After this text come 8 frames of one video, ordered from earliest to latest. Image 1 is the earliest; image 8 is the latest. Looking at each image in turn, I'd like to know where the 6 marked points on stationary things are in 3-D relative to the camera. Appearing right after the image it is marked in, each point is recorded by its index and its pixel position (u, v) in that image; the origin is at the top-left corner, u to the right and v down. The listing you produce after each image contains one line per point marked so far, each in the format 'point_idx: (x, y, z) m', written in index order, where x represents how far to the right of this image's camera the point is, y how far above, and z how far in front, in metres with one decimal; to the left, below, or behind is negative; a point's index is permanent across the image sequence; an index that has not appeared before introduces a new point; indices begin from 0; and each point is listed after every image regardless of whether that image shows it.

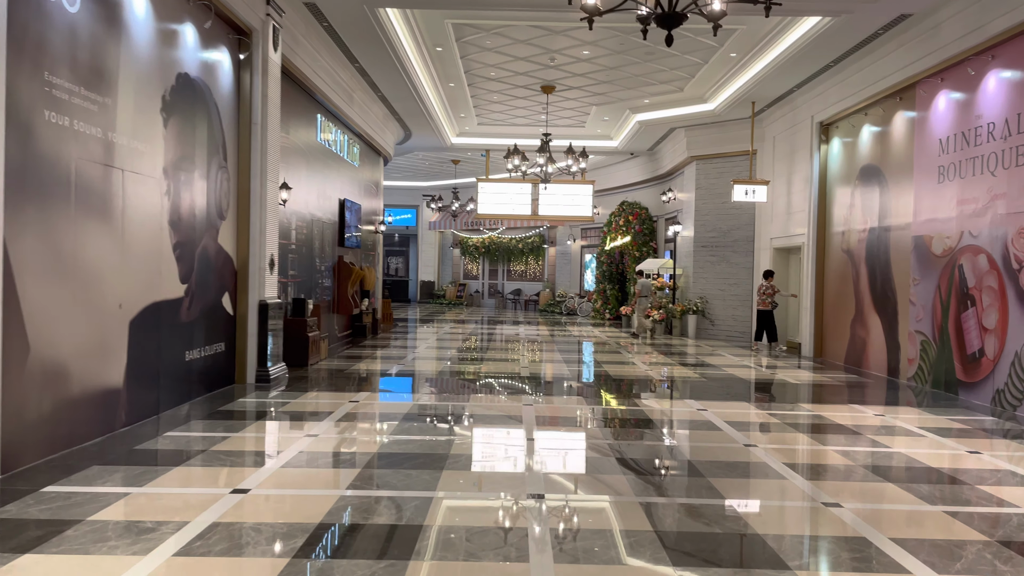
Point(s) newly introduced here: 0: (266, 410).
0: (-1.8, -0.9, +5.9) m
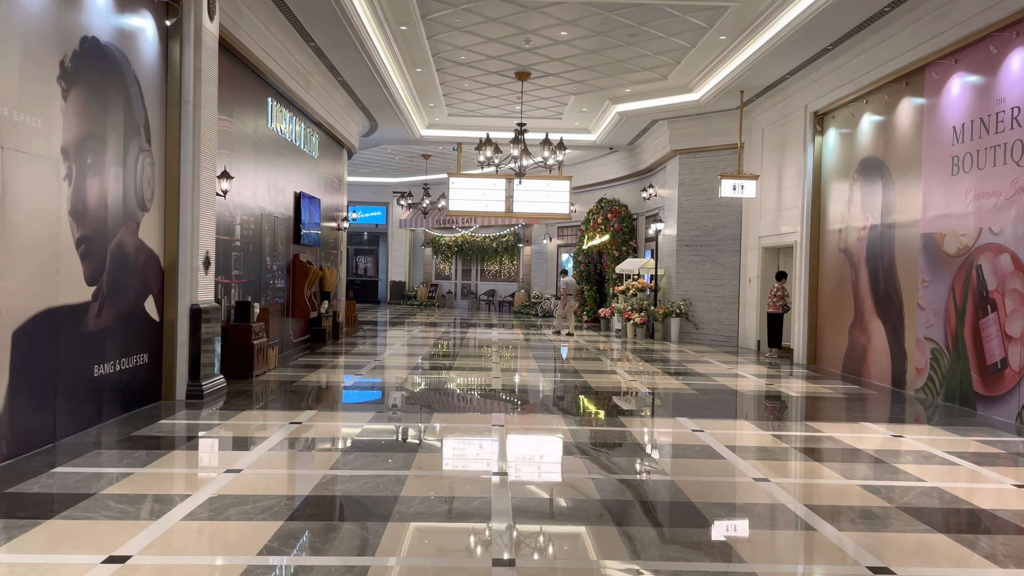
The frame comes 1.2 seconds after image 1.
0: (-2.0, -0.9, +5.0) m
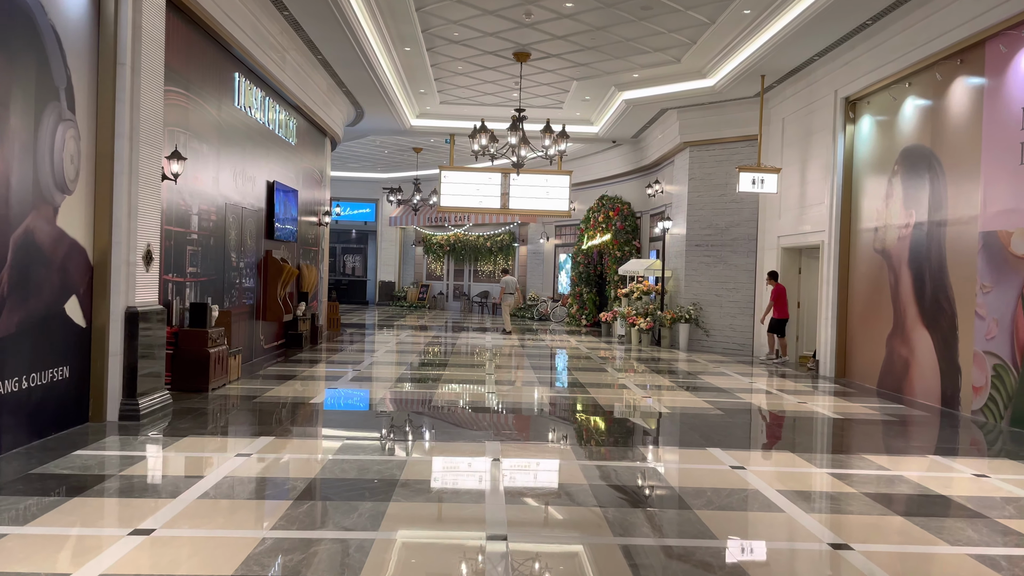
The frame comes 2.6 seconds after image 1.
0: (-2.0, -0.9, +4.1) m
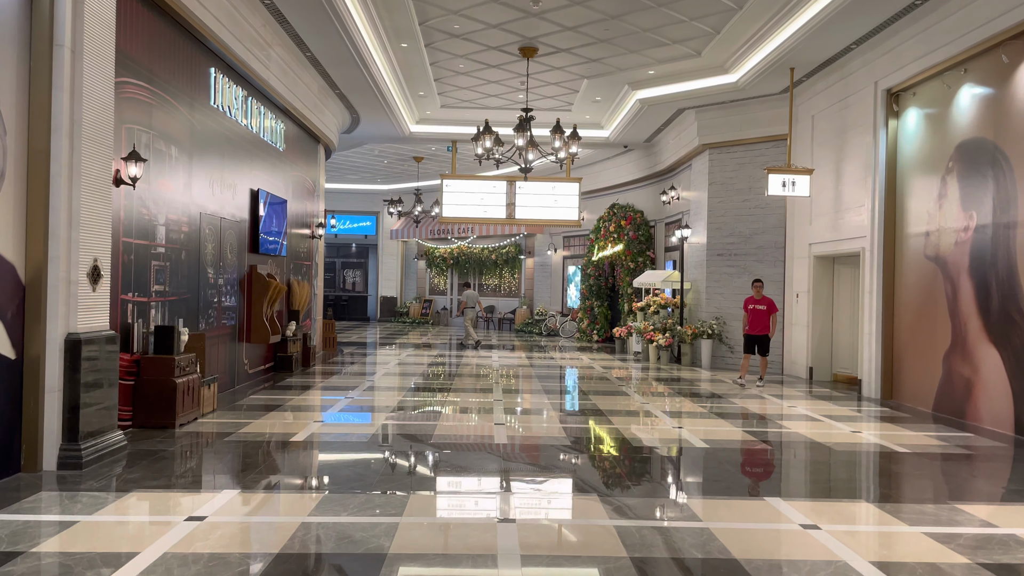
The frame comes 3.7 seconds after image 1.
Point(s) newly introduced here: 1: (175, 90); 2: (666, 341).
0: (-1.9, -1.0, +3.3) m
1: (-2.5, +1.4, +5.9) m
2: (+2.0, -0.7, +10.6) m
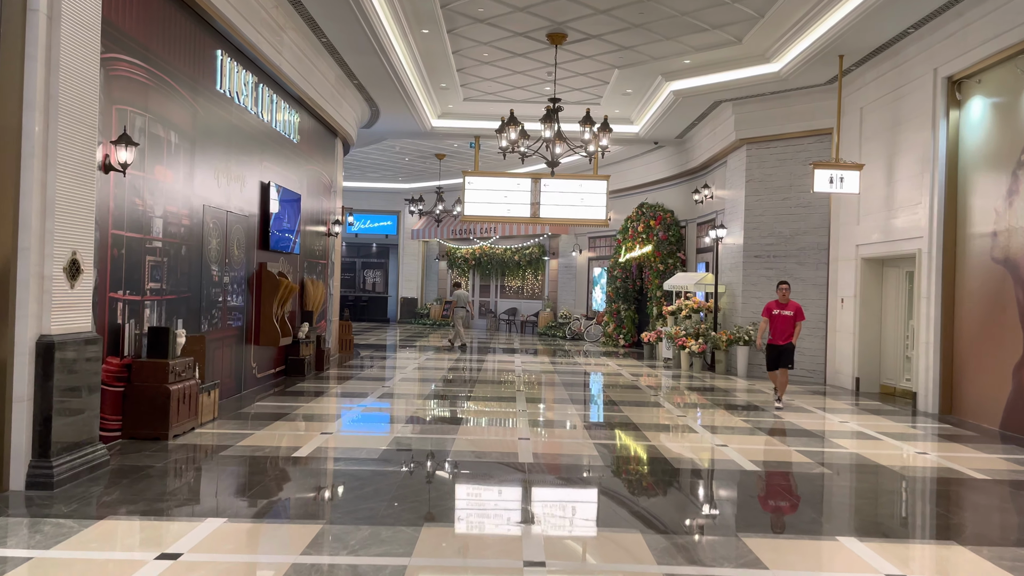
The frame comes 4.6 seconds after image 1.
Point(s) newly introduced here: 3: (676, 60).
0: (-1.8, -1.0, +2.8) m
1: (-2.3, +1.5, +5.5) m
2: (+2.3, -0.7, +10.0) m
3: (+1.8, +2.5, +8.7) m
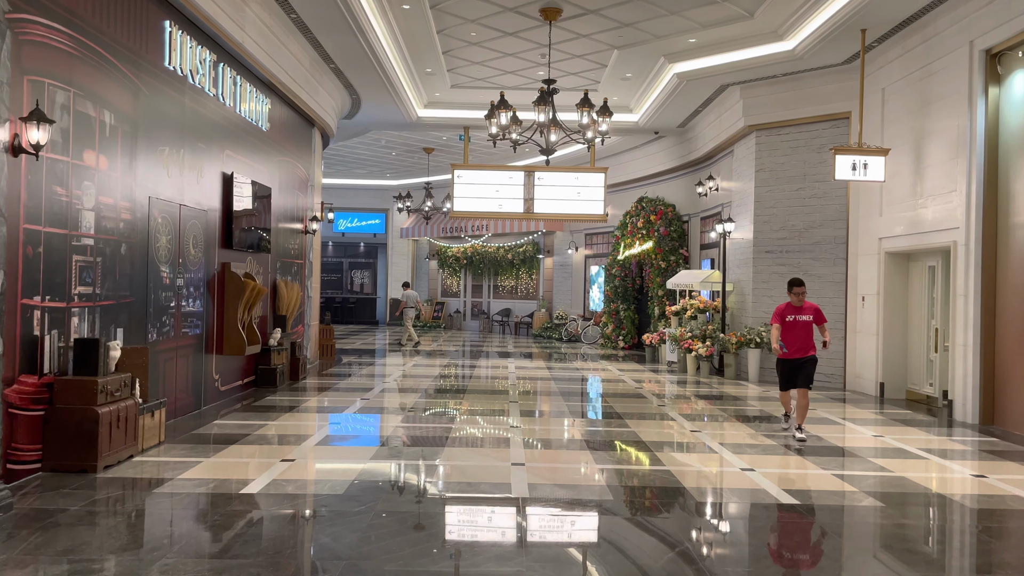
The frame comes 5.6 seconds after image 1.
0: (-1.8, -1.0, +2.1) m
1: (-2.3, +1.4, +4.7) m
2: (+2.2, -0.7, +9.3) m
3: (+1.7, +2.5, +8.0) m
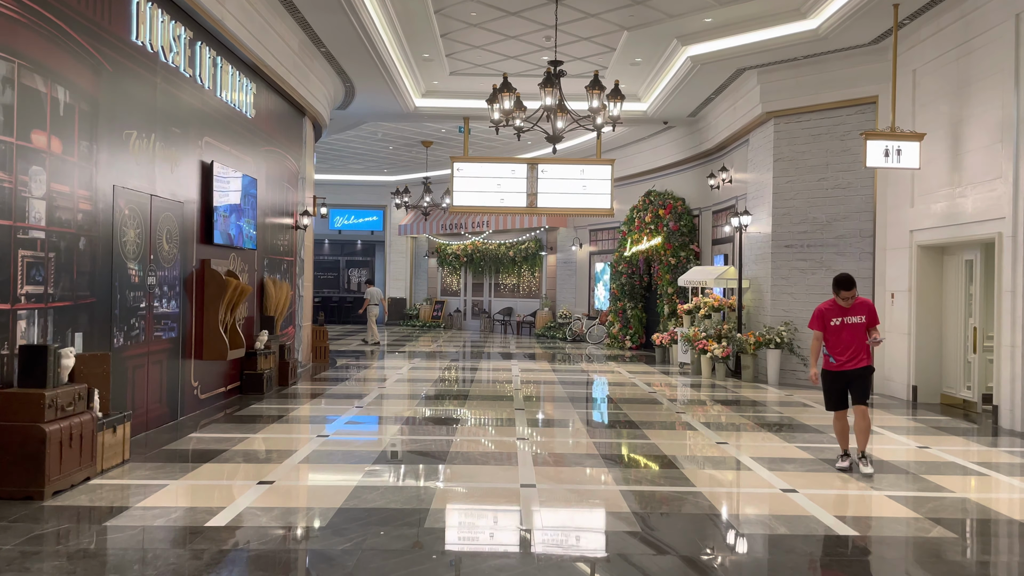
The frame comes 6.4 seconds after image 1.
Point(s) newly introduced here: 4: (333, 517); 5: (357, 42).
0: (-1.8, -1.0, +1.6) m
1: (-2.3, +1.4, +4.2) m
2: (+2.3, -0.7, +8.8) m
3: (+1.7, +2.5, +7.5) m
4: (-0.8, -1.0, +3.5) m
5: (-1.5, +2.4, +7.7) m
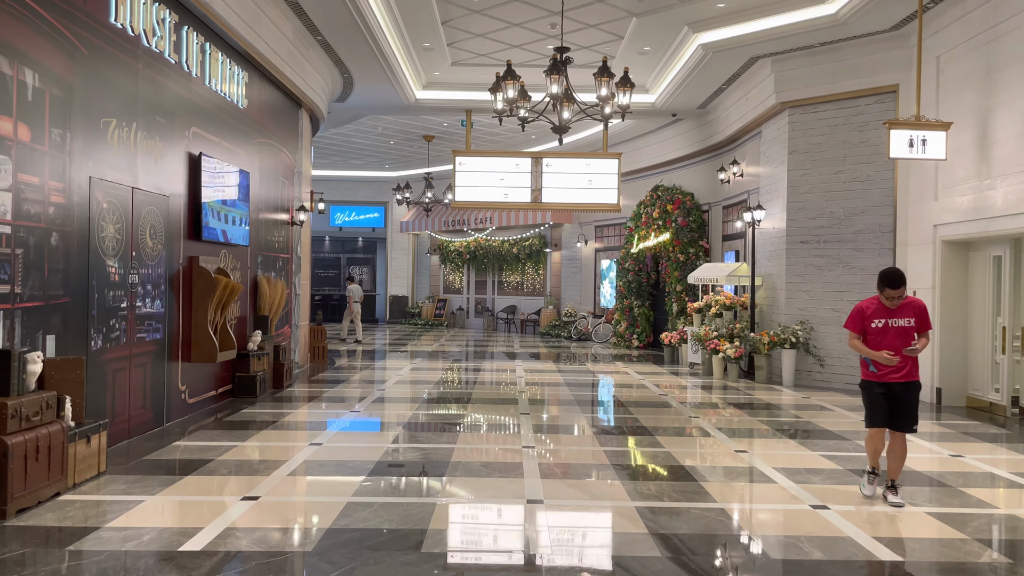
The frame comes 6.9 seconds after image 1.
0: (-1.8, -1.0, +1.3) m
1: (-2.3, +1.4, +3.9) m
2: (+2.3, -0.7, +8.5) m
3: (+1.7, +2.5, +7.1) m
4: (-0.8, -1.0, +3.2) m
5: (-1.5, +2.4, +7.4) m
